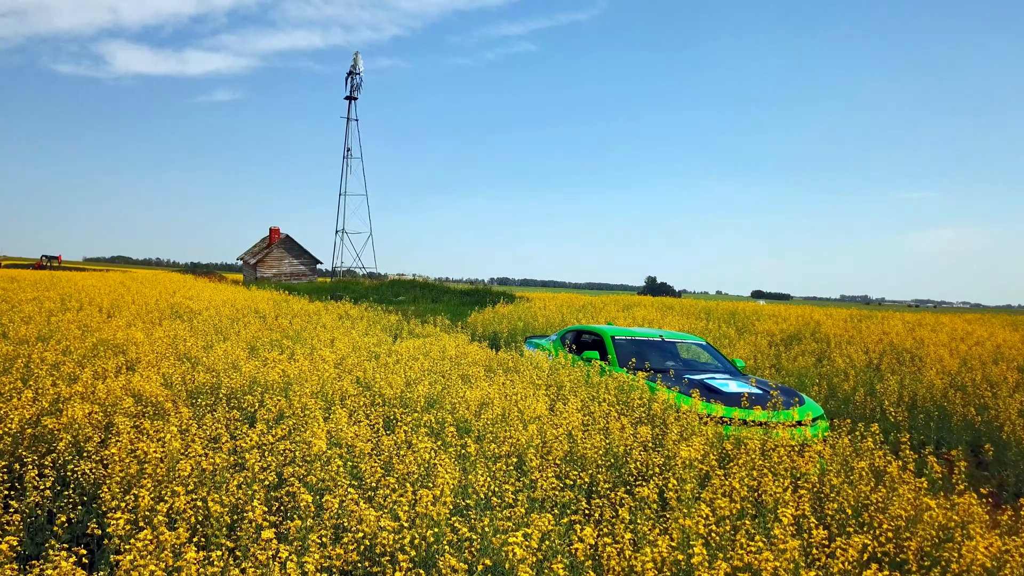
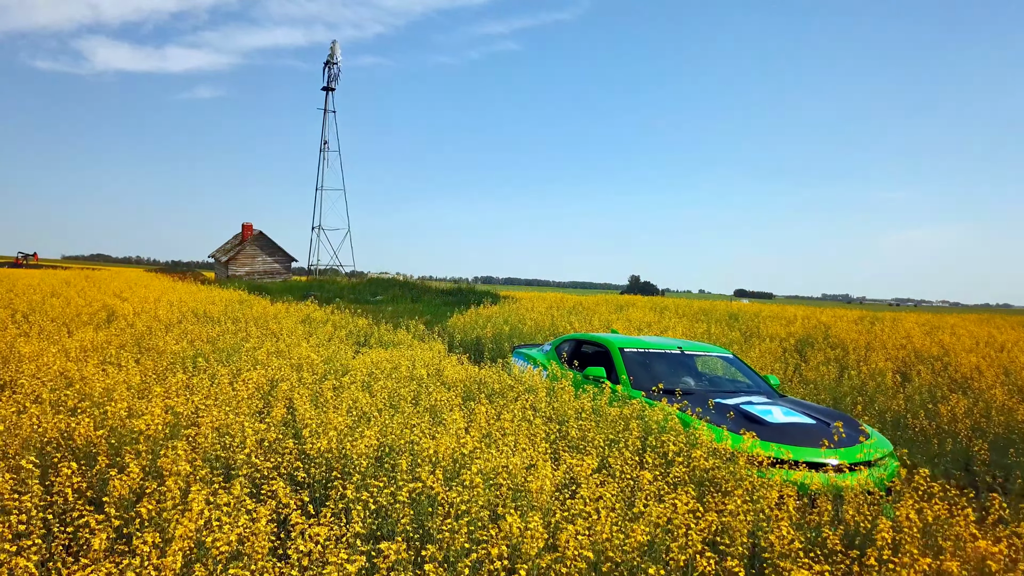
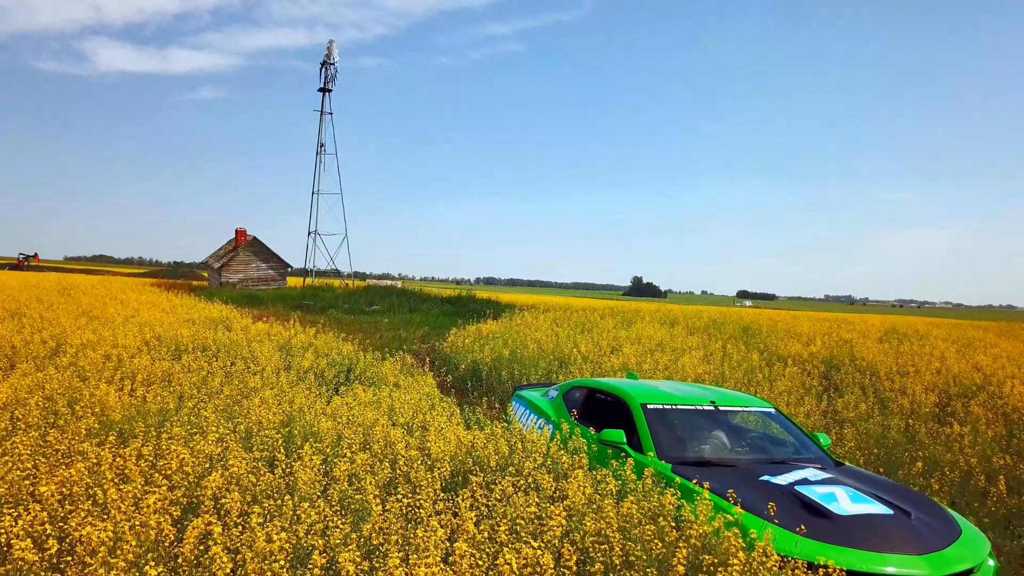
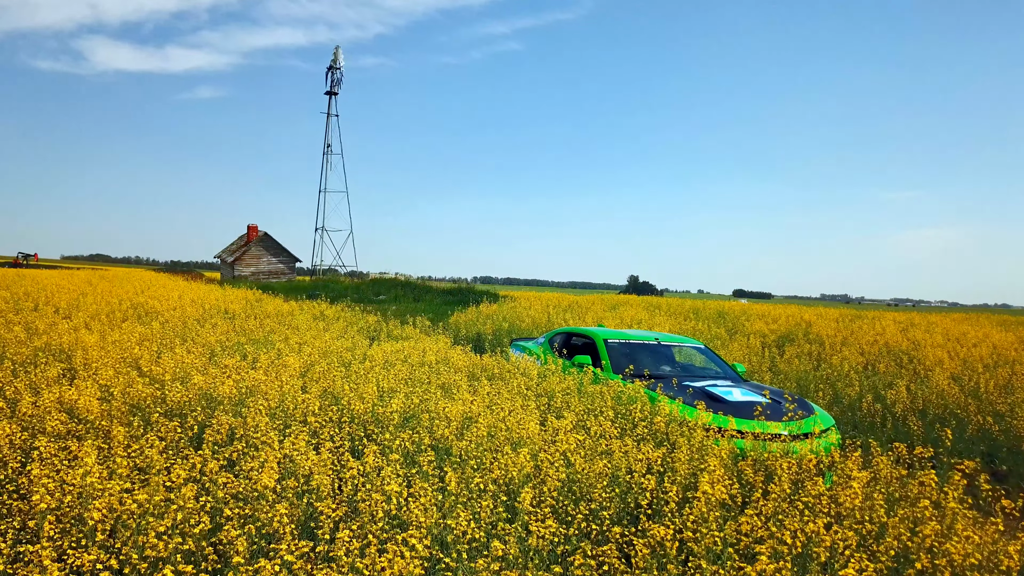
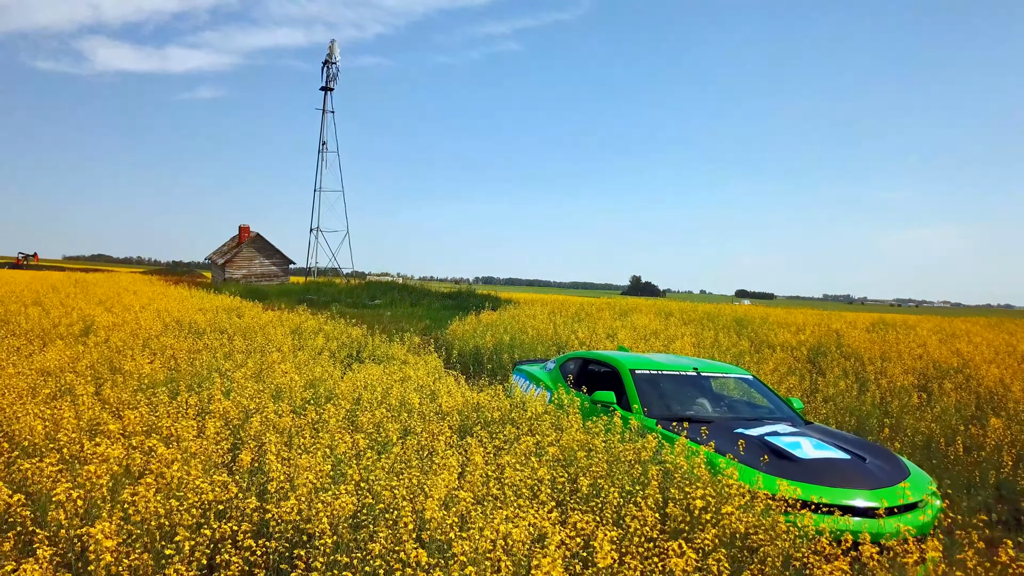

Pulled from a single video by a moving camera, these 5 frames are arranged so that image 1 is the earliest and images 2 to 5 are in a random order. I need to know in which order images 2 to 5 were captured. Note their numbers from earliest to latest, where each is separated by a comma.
4, 2, 5, 3
